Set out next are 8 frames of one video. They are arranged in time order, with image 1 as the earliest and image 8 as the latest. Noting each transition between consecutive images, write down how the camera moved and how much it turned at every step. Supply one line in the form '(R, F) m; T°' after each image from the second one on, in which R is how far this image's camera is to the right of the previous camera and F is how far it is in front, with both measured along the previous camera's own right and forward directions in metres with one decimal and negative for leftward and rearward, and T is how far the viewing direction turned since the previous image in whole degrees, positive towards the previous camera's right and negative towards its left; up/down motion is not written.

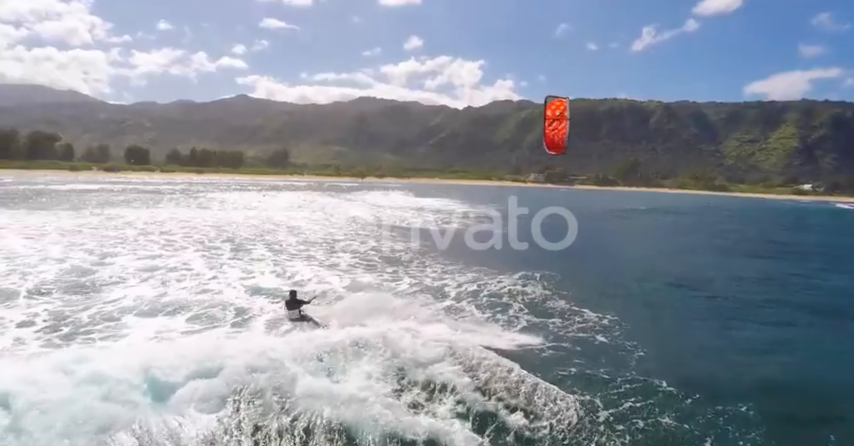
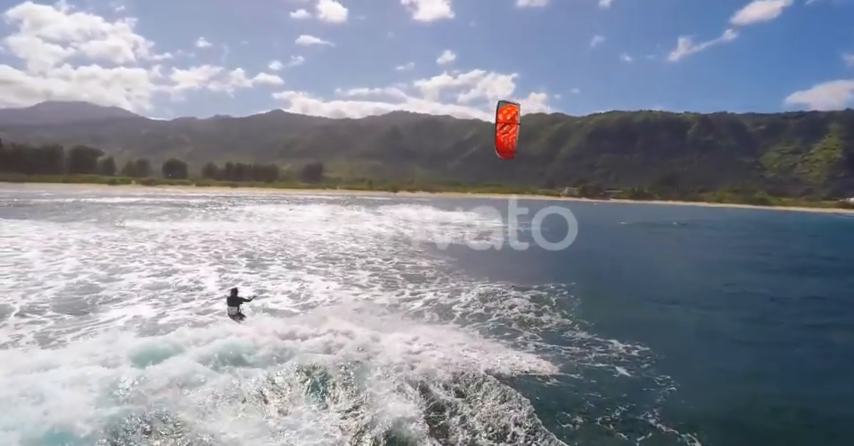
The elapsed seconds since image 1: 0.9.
(+0.4, +0.6) m; -4°
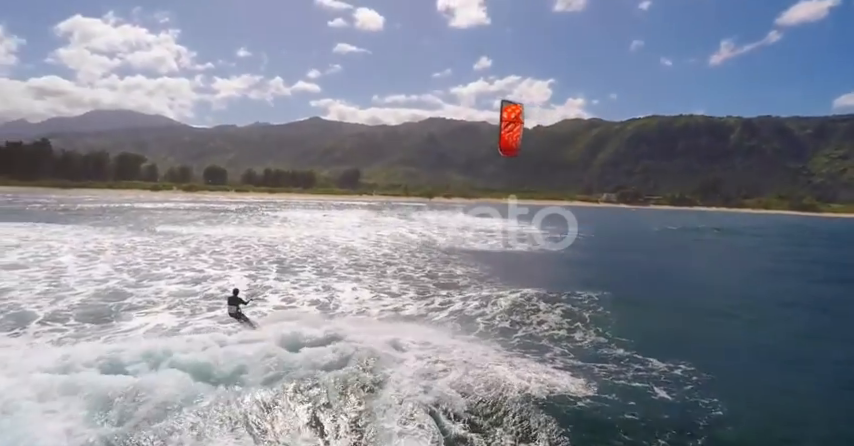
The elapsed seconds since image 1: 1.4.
(+0.1, +0.5) m; -4°
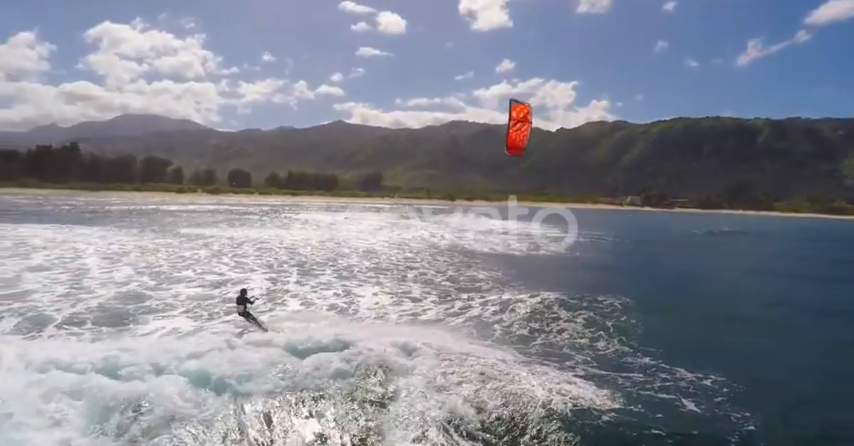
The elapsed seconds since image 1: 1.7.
(0.0, +0.3) m; -3°
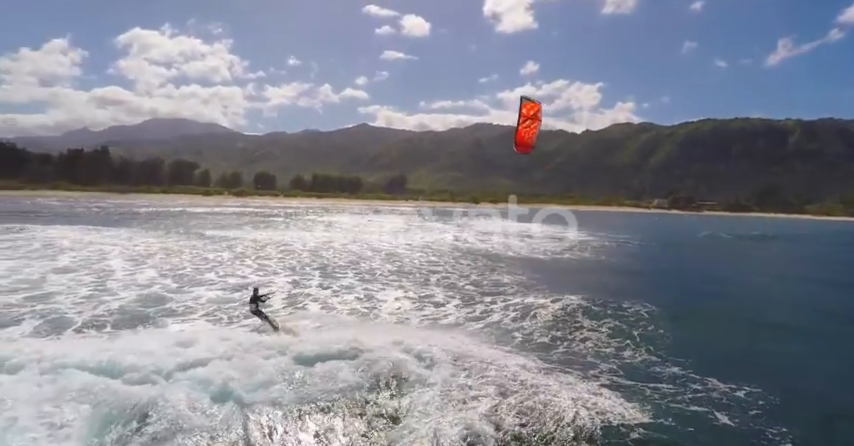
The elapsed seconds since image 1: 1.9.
(0.0, +0.3) m; -3°
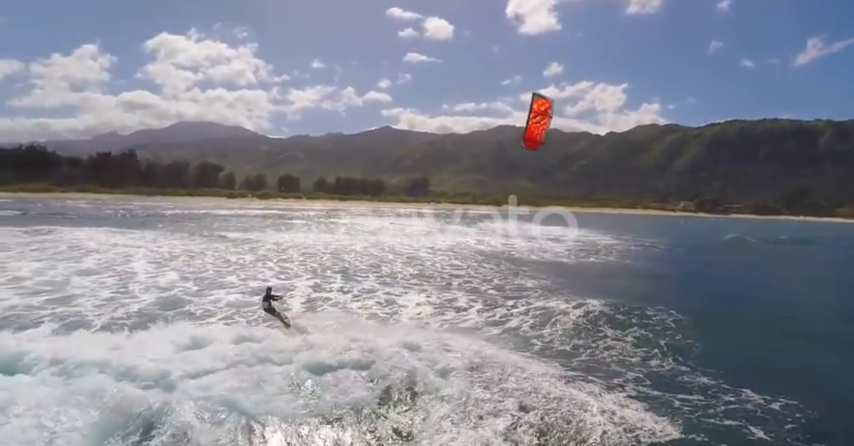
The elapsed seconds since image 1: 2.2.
(0.0, +0.3) m; -3°
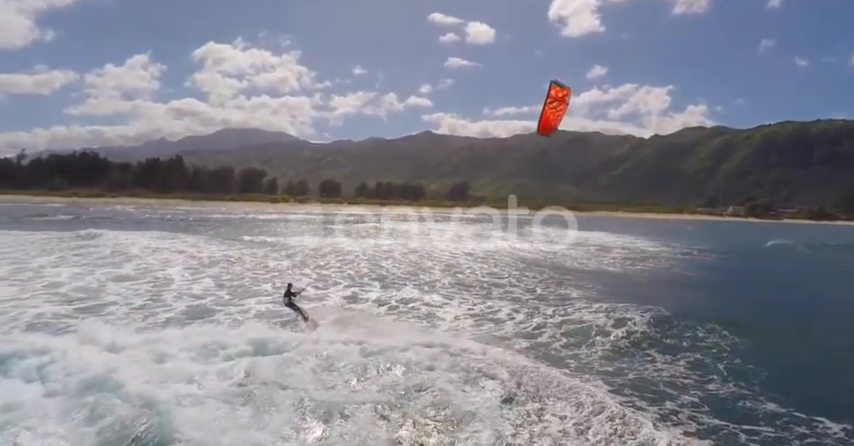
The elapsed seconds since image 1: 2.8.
(0.0, +0.5) m; -5°
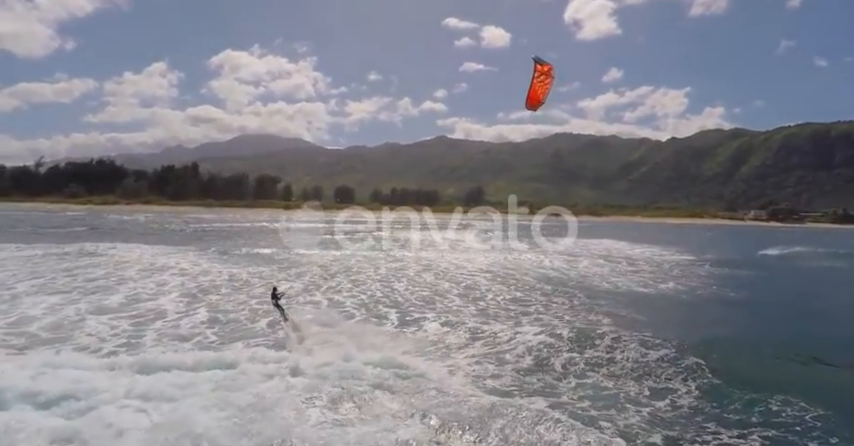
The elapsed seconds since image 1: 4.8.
(0.0, +0.3) m; -2°
